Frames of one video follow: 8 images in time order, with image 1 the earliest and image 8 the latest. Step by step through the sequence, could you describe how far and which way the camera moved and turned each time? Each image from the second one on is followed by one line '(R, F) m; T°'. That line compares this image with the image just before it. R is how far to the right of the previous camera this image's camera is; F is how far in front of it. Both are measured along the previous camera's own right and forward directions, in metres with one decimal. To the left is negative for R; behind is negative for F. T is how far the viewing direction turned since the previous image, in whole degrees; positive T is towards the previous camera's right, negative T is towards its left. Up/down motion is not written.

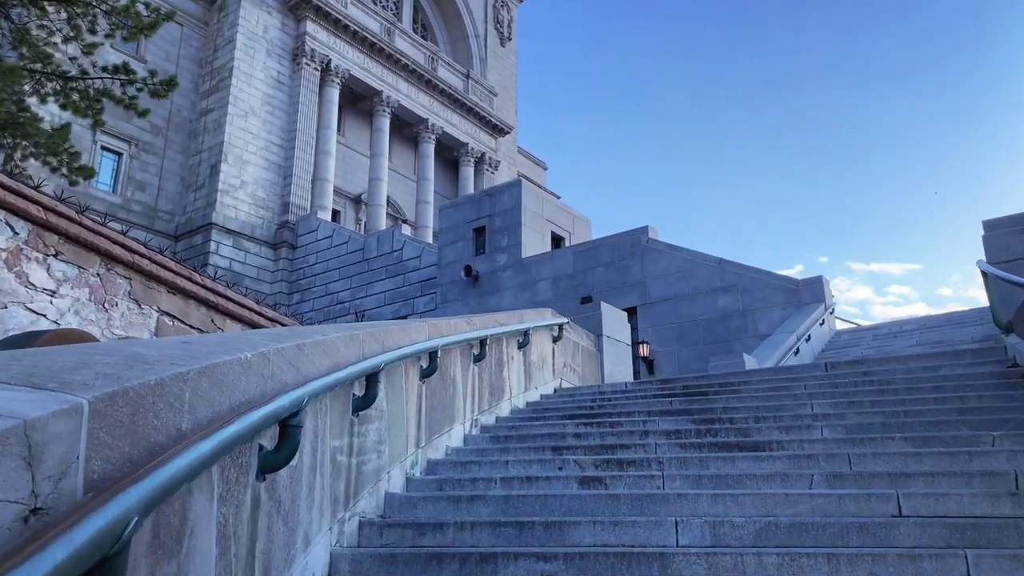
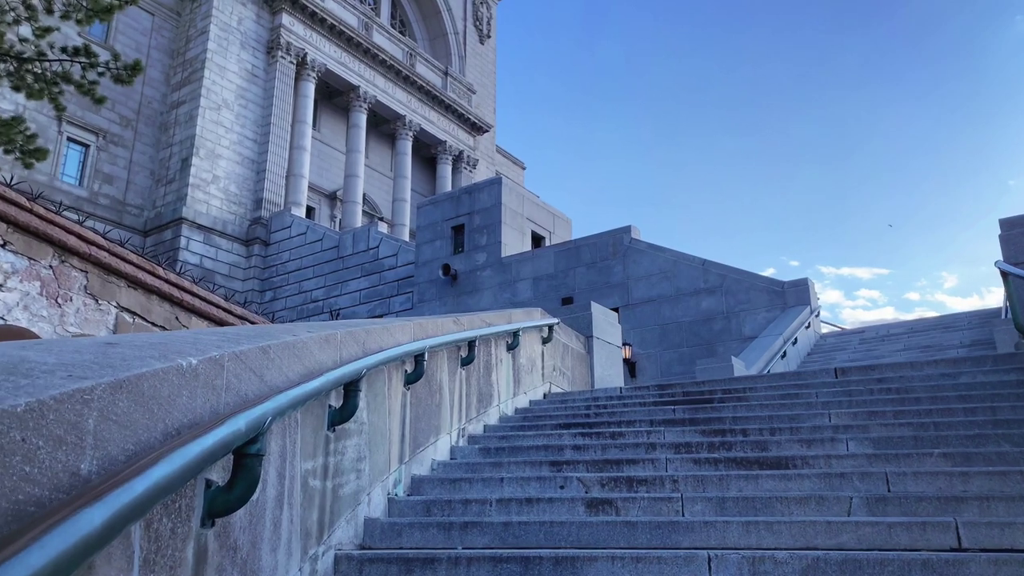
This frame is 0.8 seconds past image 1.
(-0.1, +0.6) m; +2°
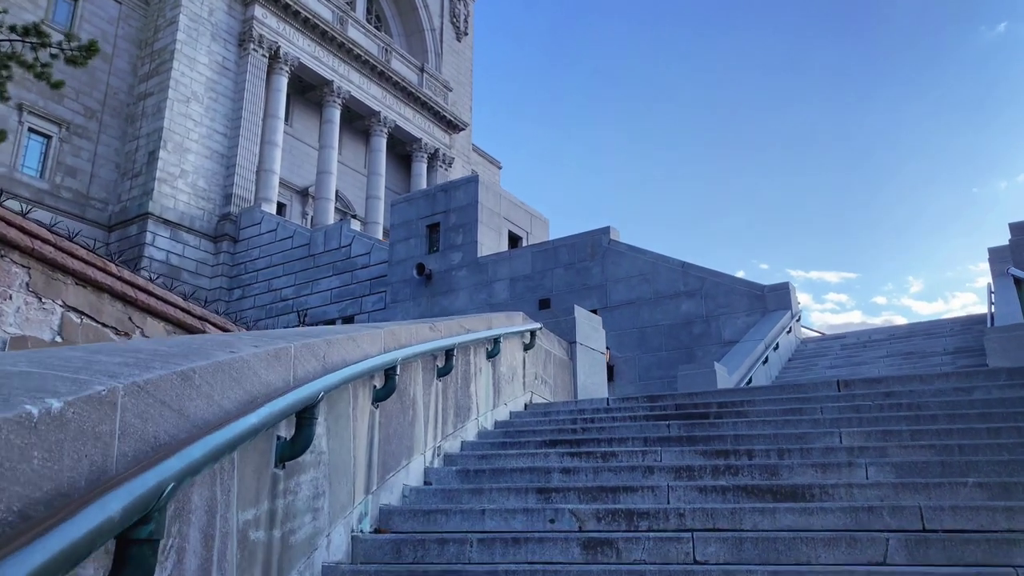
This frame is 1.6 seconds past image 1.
(-0.1, +0.6) m; +2°
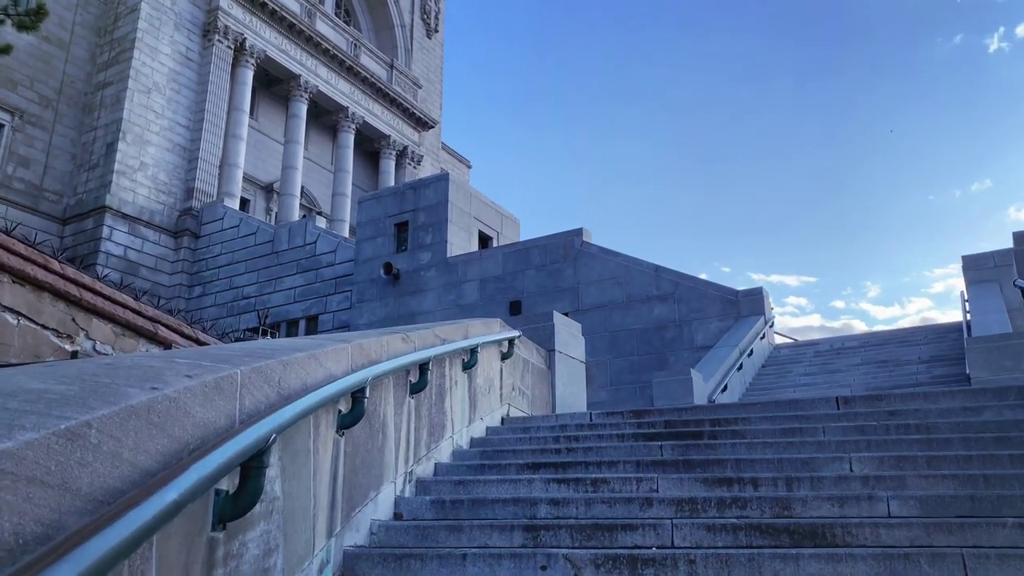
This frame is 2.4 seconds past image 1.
(-0.1, +0.5) m; +2°
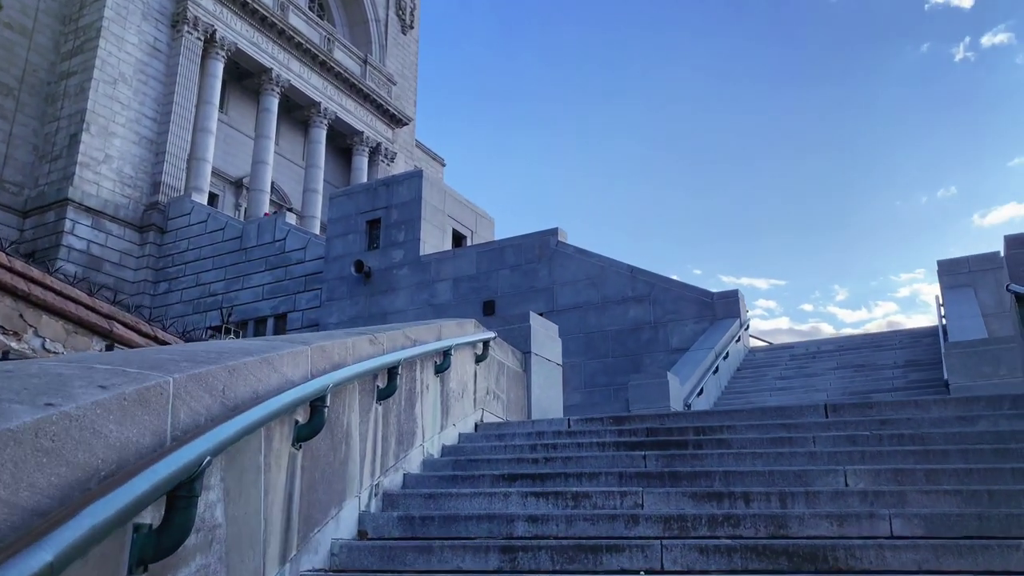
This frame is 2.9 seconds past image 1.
(0.0, +0.3) m; +2°
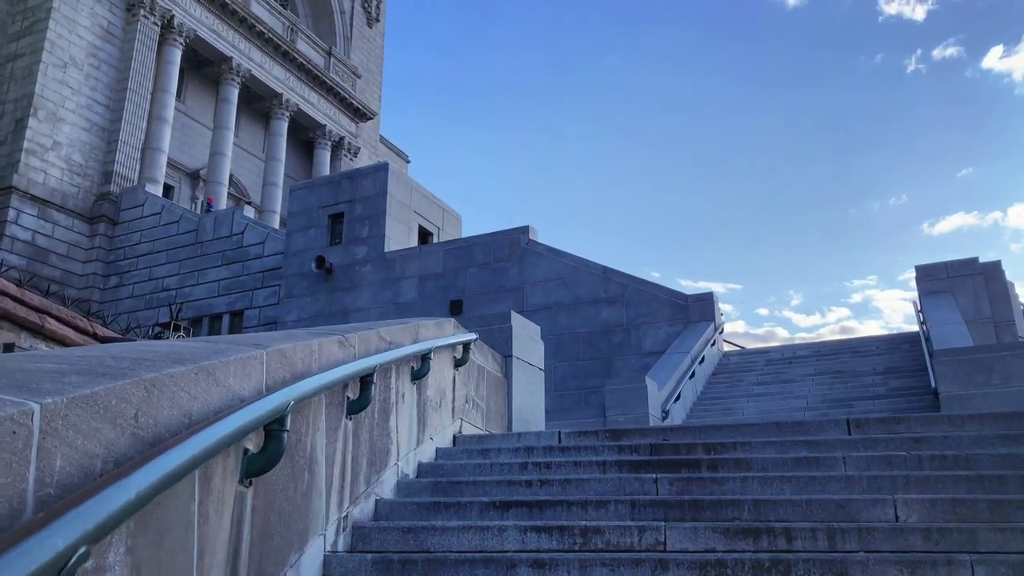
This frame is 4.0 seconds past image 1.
(-0.2, +0.7) m; +3°
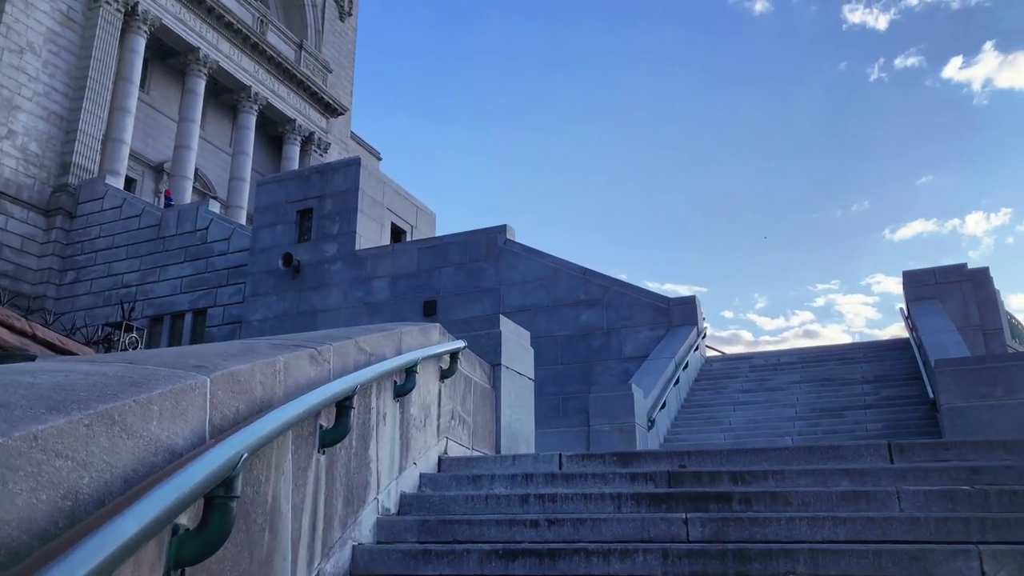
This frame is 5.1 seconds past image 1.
(-0.2, +0.7) m; +2°
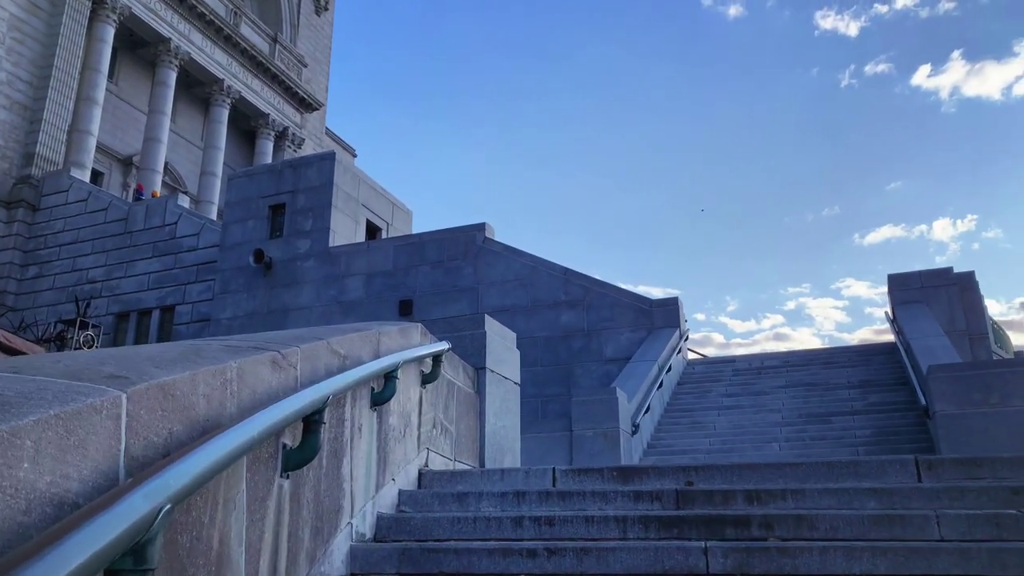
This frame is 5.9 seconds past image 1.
(-0.1, +0.5) m; +2°
